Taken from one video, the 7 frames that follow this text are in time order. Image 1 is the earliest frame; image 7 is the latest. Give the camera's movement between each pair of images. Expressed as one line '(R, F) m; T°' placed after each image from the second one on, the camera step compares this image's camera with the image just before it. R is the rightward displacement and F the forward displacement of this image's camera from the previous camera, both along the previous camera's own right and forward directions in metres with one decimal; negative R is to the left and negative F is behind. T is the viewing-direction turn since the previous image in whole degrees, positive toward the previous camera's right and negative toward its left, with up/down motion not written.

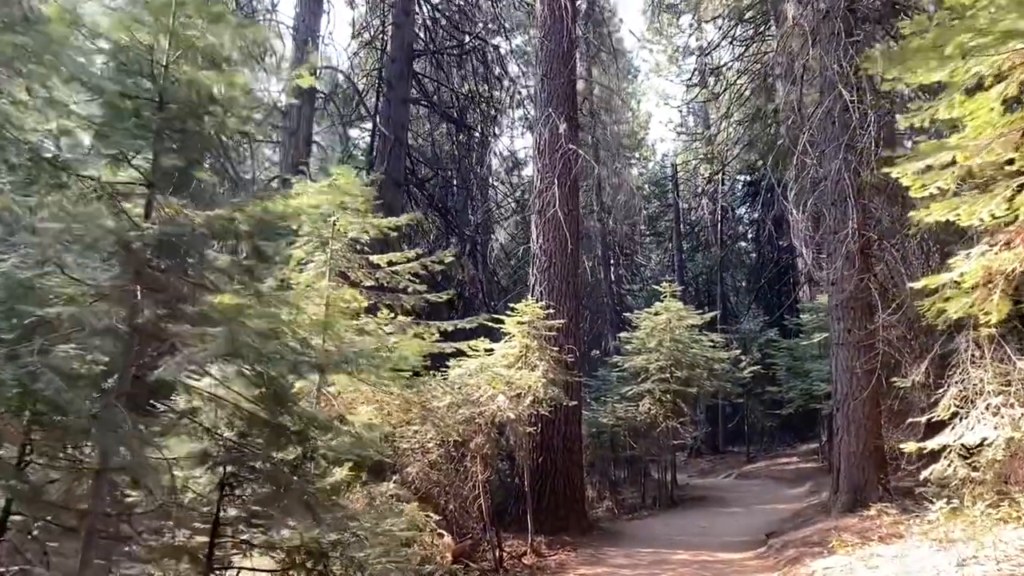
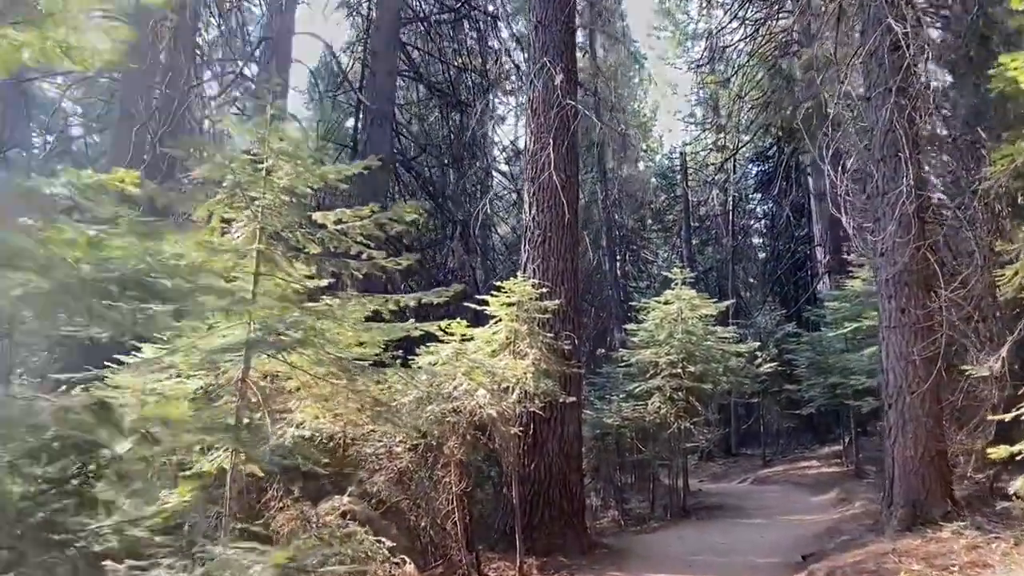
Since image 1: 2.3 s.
(+0.2, +1.4) m; 0°
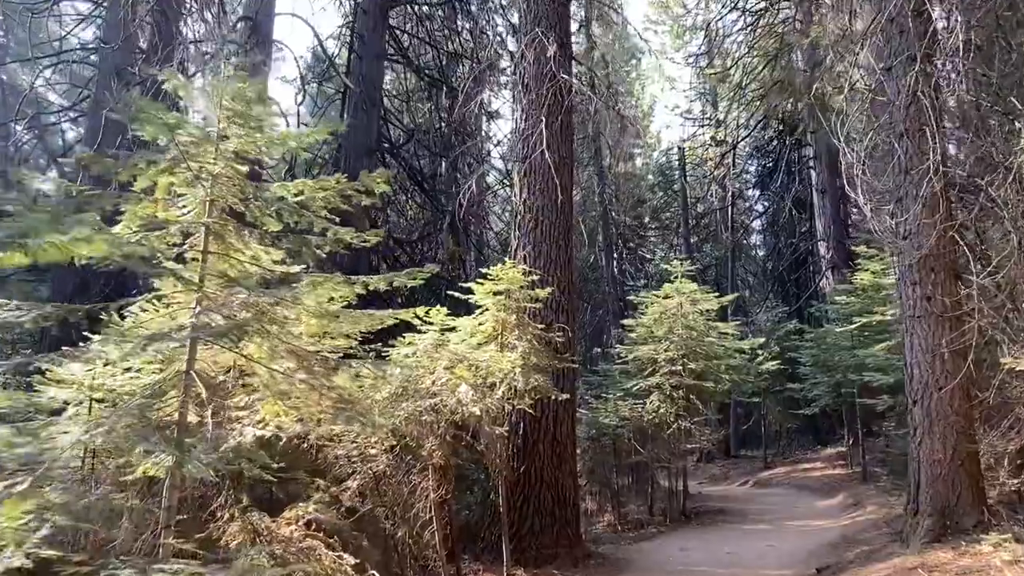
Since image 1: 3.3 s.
(+0.1, +0.6) m; 0°
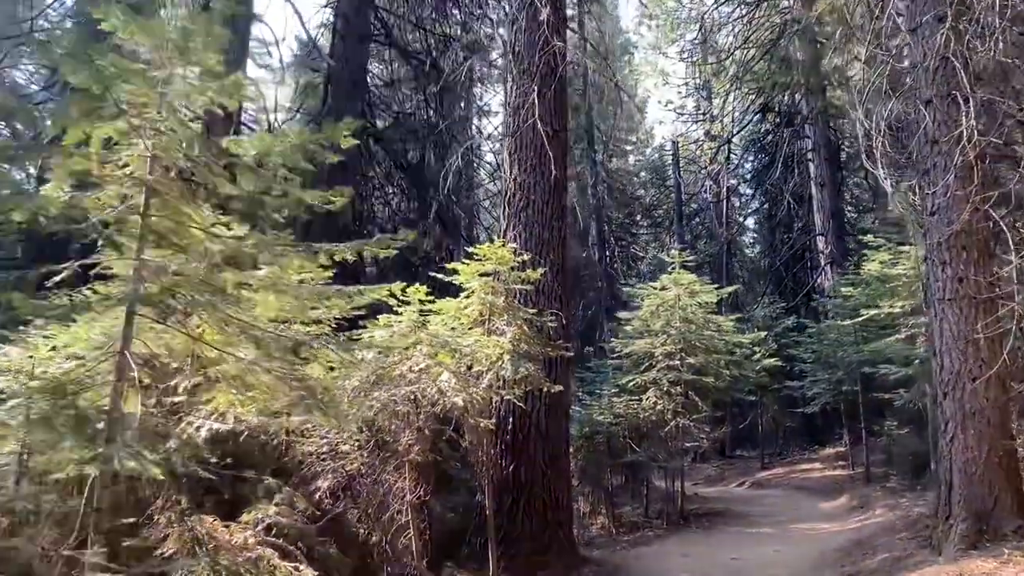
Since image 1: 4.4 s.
(0.0, +0.6) m; +1°
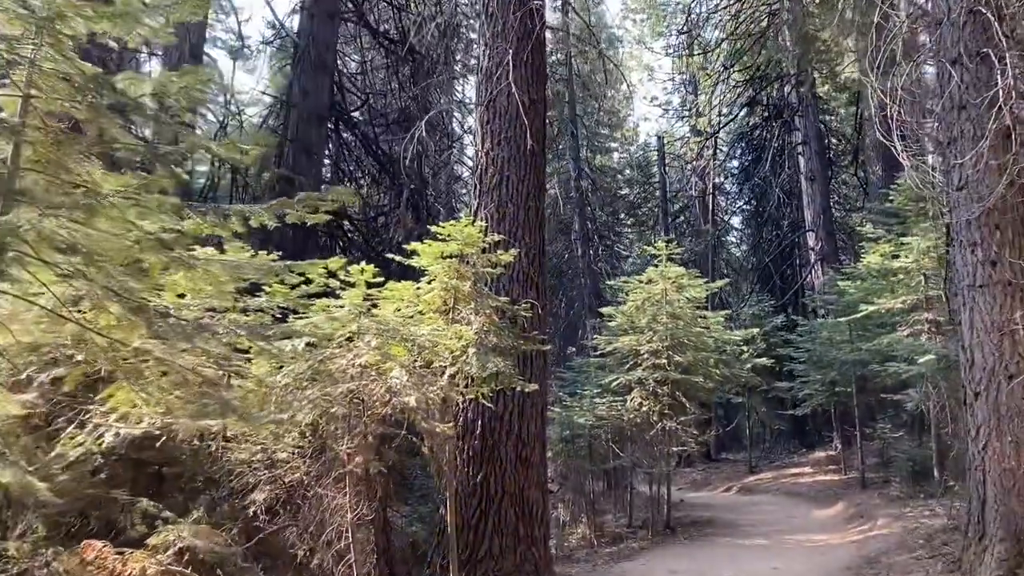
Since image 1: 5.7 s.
(+0.1, +0.8) m; +1°
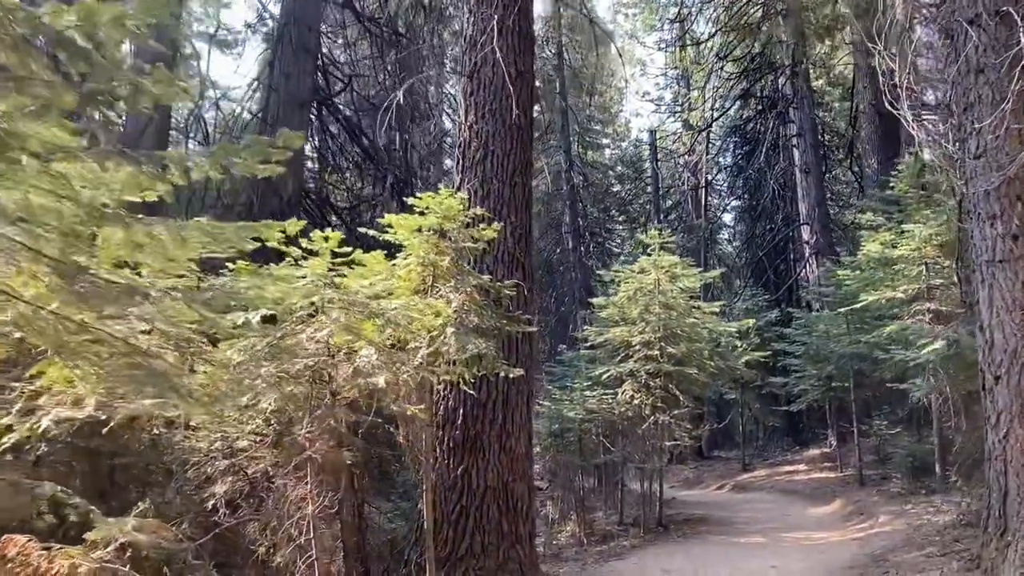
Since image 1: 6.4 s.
(0.0, +0.4) m; +1°
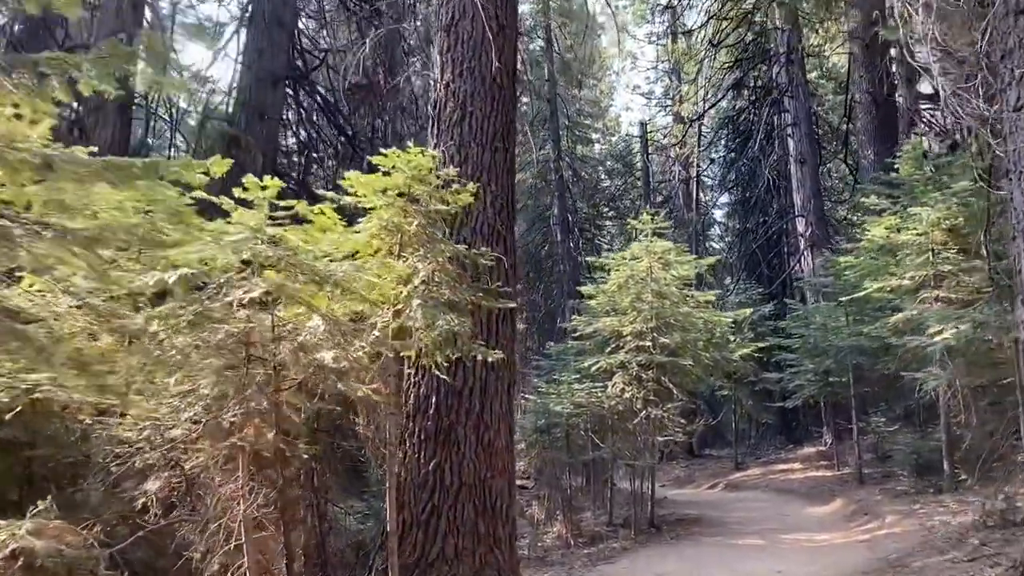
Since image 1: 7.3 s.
(+0.1, +0.6) m; +1°
